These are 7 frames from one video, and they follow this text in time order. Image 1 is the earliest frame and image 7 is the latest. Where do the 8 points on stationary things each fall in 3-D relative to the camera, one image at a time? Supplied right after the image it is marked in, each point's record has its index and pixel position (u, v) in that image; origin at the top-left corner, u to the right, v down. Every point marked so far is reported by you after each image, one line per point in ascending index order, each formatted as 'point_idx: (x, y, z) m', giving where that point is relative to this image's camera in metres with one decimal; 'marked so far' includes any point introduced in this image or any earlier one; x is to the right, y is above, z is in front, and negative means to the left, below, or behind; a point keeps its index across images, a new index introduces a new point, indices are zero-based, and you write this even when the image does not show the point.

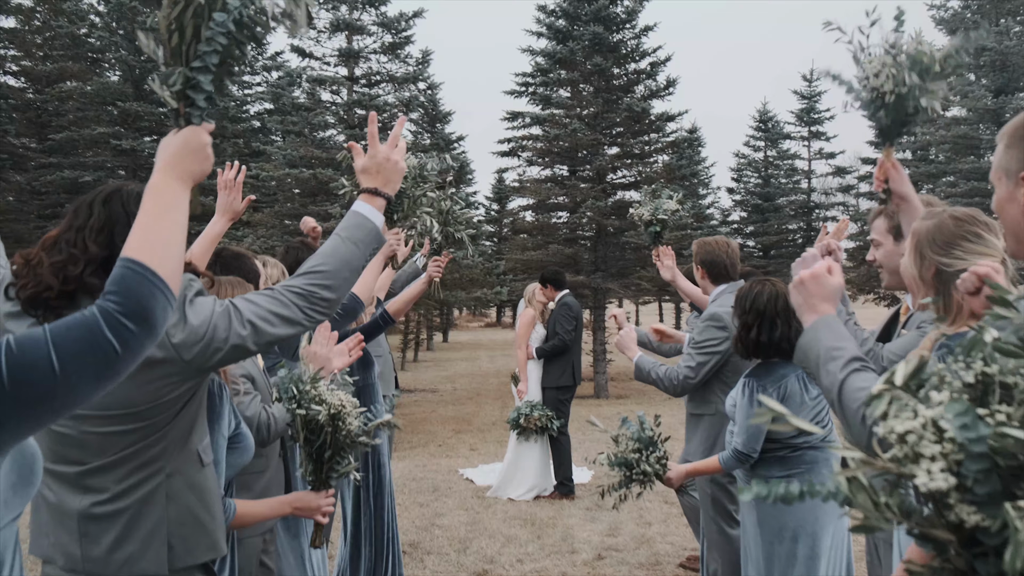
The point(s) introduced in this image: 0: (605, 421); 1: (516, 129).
0: (+1.6, -2.3, +12.4) m
1: (+0.1, +4.2, +18.7) m
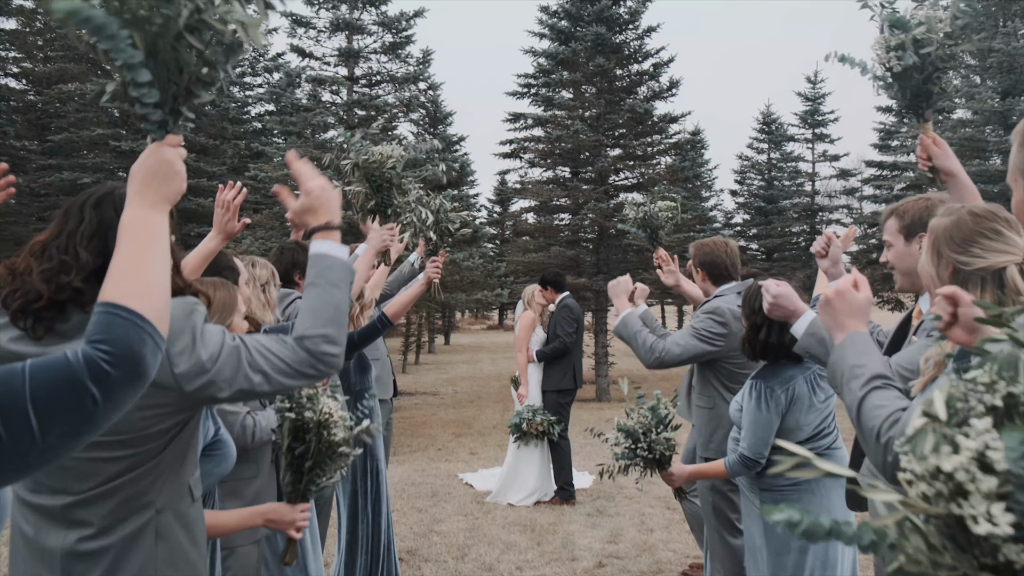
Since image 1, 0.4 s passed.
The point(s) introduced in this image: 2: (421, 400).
0: (+1.6, -2.4, +12.3) m
1: (+0.2, +4.1, +18.6) m
2: (-2.0, -2.5, +15.8) m
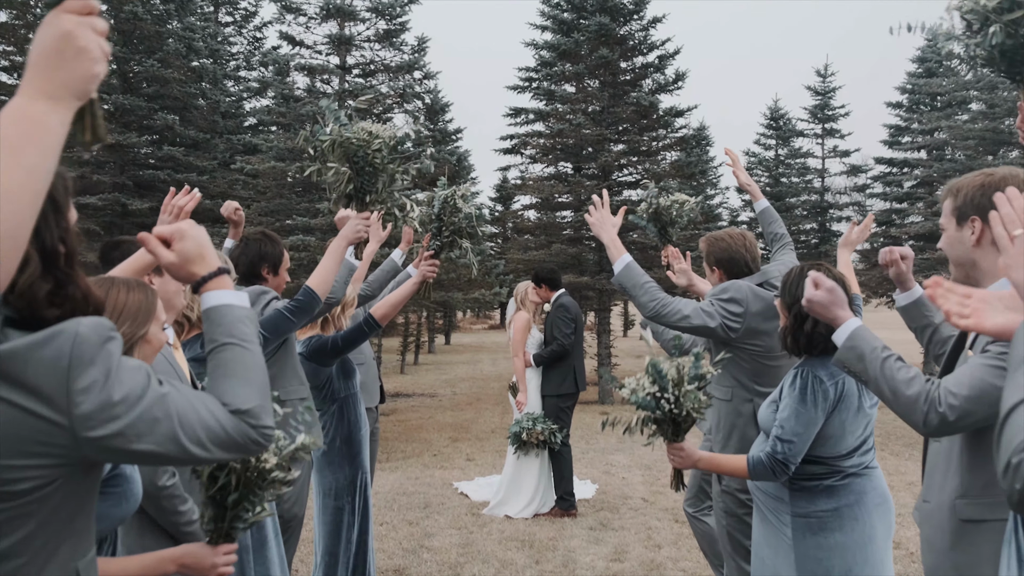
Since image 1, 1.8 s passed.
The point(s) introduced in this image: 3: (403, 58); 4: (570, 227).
0: (+1.6, -2.3, +11.8) m
1: (+0.2, +4.2, +18.1) m
2: (-2.0, -2.5, +15.3) m
3: (-1.7, +3.6, +11.1) m
4: (+1.3, +1.4, +16.3) m
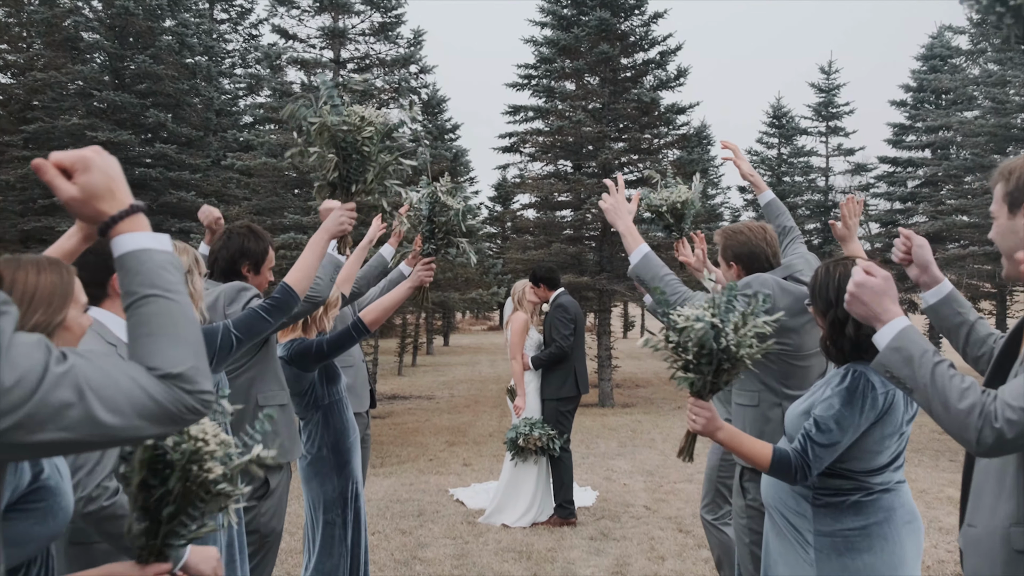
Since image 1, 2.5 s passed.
0: (+1.6, -2.3, +11.6) m
1: (+0.2, +4.1, +17.9) m
2: (-2.1, -2.5, +15.0) m
3: (-1.7, +3.6, +10.8) m
4: (+1.3, +1.4, +16.0) m
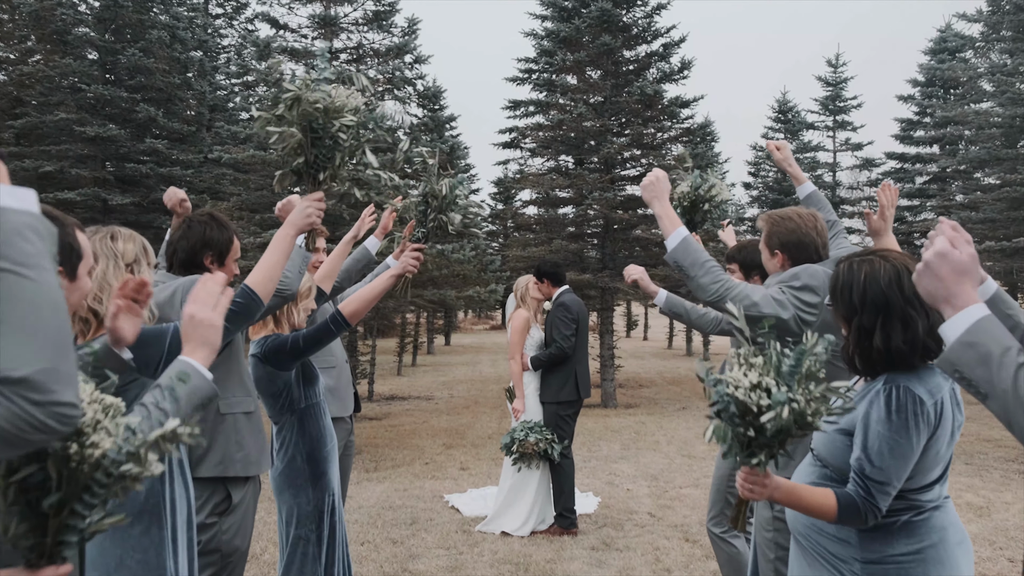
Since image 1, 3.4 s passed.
0: (+1.6, -2.3, +11.2) m
1: (+0.2, +4.2, +17.5) m
2: (-2.0, -2.4, +14.7) m
3: (-1.8, +3.6, +10.5) m
4: (+1.3, +1.4, +15.6) m
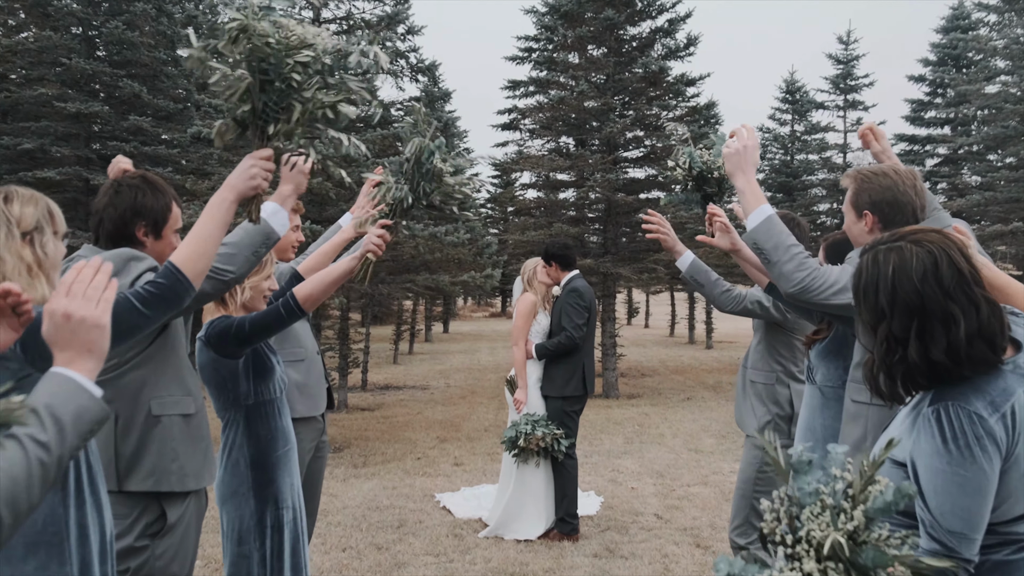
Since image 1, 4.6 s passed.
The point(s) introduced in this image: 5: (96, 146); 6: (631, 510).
0: (+1.5, -2.1, +10.7) m
1: (+0.1, +4.5, +16.9) m
2: (-2.1, -2.2, +14.2) m
3: (-1.8, +3.8, +9.9) m
4: (+1.3, +1.7, +15.1) m
5: (-8.0, +2.7, +13.7) m
6: (+1.1, -2.1, +6.7) m
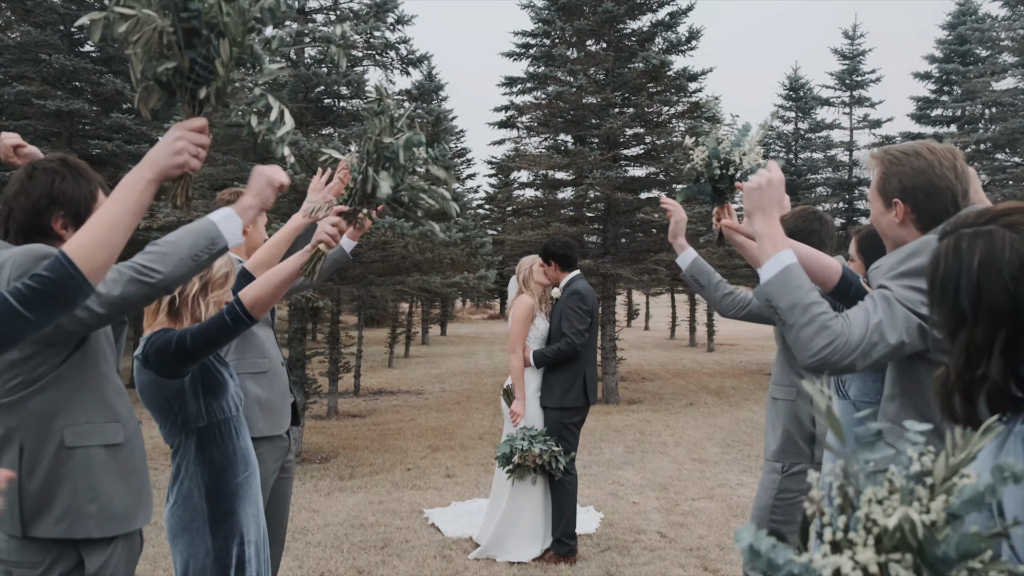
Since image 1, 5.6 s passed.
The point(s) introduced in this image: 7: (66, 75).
0: (+1.5, -2.1, +10.3) m
1: (+0.1, +4.5, +16.5) m
2: (-2.1, -2.2, +13.8) m
3: (-1.9, +3.8, +9.4) m
4: (+1.2, +1.7, +14.6) m
5: (-8.1, +2.7, +13.3) m
6: (+1.0, -2.1, +6.2) m
7: (-8.3, +4.0, +13.2) m
